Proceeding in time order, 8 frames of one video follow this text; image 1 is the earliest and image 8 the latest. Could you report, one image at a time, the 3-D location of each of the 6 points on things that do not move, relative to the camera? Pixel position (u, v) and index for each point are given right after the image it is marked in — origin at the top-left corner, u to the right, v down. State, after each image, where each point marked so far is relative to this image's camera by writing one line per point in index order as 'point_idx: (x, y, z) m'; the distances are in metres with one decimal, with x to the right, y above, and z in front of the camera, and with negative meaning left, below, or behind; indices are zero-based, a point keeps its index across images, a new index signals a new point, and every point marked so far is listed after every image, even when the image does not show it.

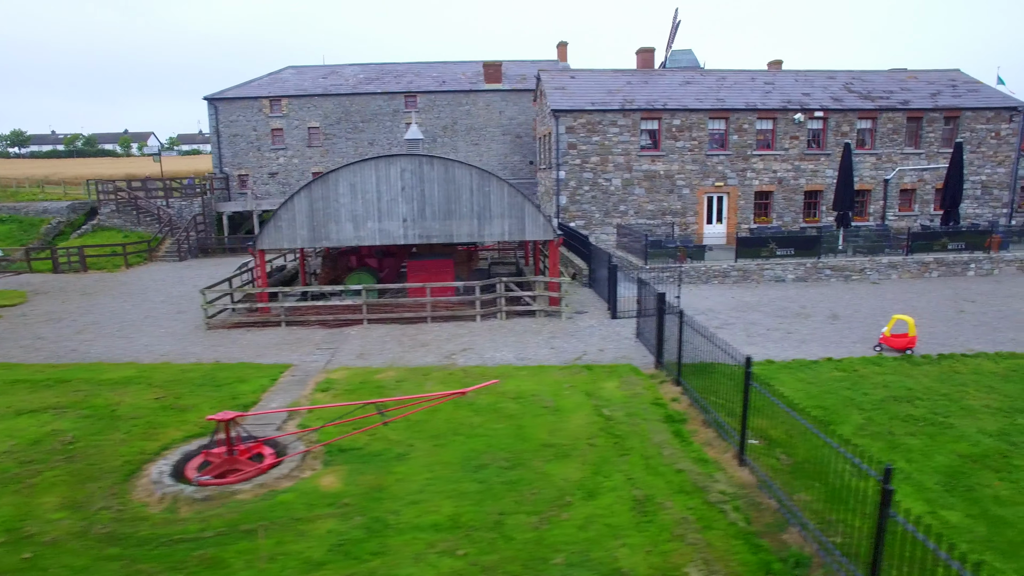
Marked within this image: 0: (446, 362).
0: (-1.5, -1.7, +12.3) m
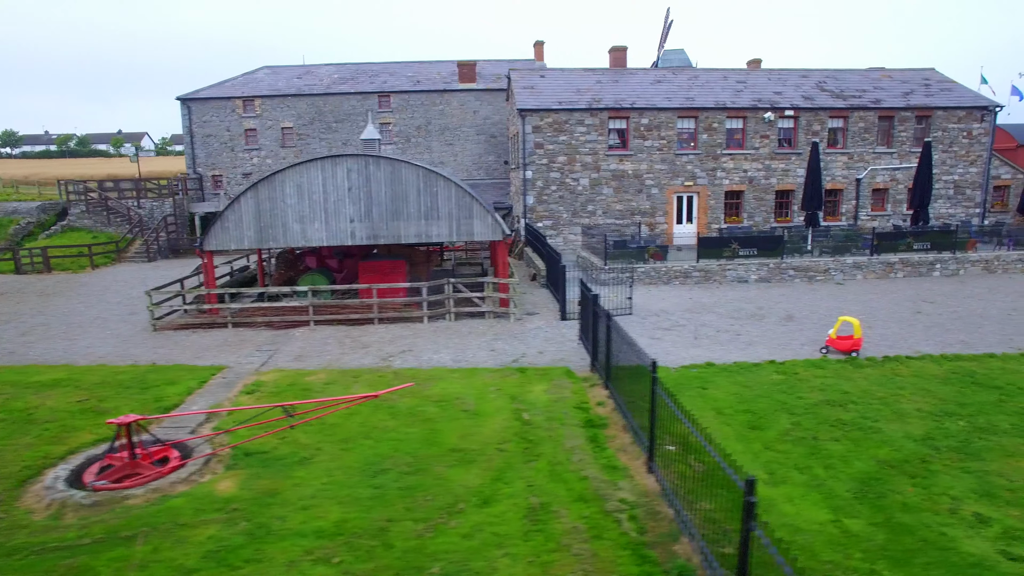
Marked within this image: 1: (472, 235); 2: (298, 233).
0: (-3.0, -1.7, +12.2) m
1: (-1.1, +1.5, +15.1) m
2: (-6.0, +1.5, +14.9) m
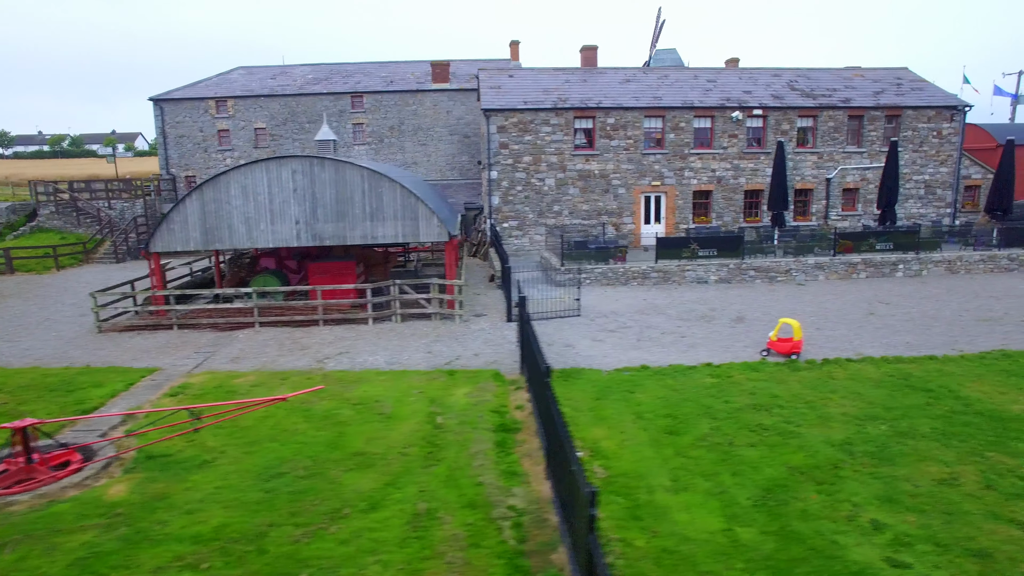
0: (-4.5, -1.8, +12.1) m
1: (-2.6, +1.4, +15.0) m
2: (-7.5, +1.5, +14.9) m
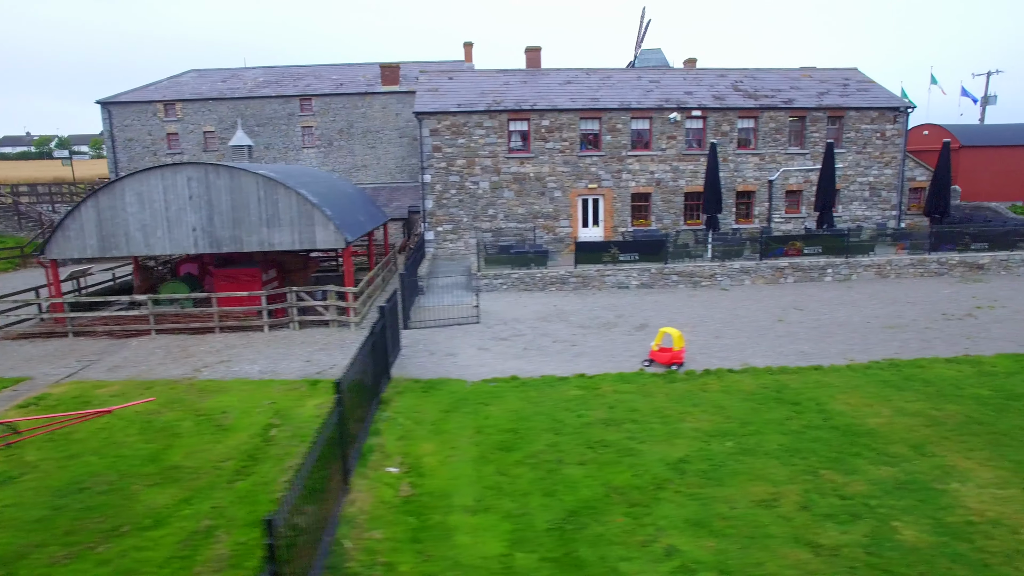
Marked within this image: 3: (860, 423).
0: (-7.3, -2.0, +12.0) m
1: (-5.4, +1.2, +14.8) m
2: (-10.3, +1.3, +14.8) m
3: (+6.4, -2.5, +9.7) m
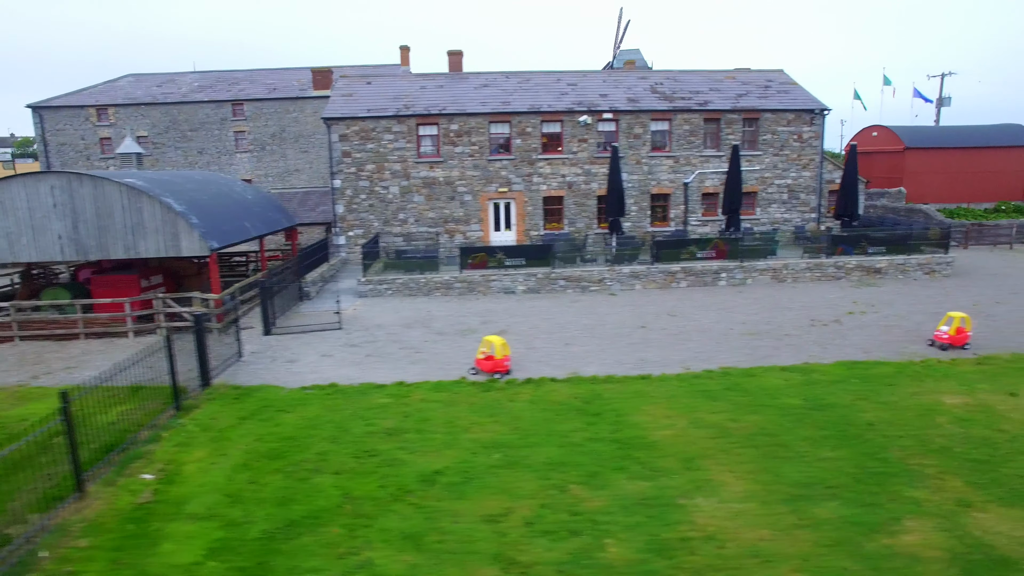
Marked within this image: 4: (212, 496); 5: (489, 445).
0: (-11.2, -2.2, +12.1) m
1: (-9.3, +1.1, +14.9) m
2: (-14.1, +1.1, +14.9) m
3: (+2.4, -2.7, +9.6) m
4: (-4.6, -3.2, +8.1) m
5: (-0.4, -2.8, +9.4) m
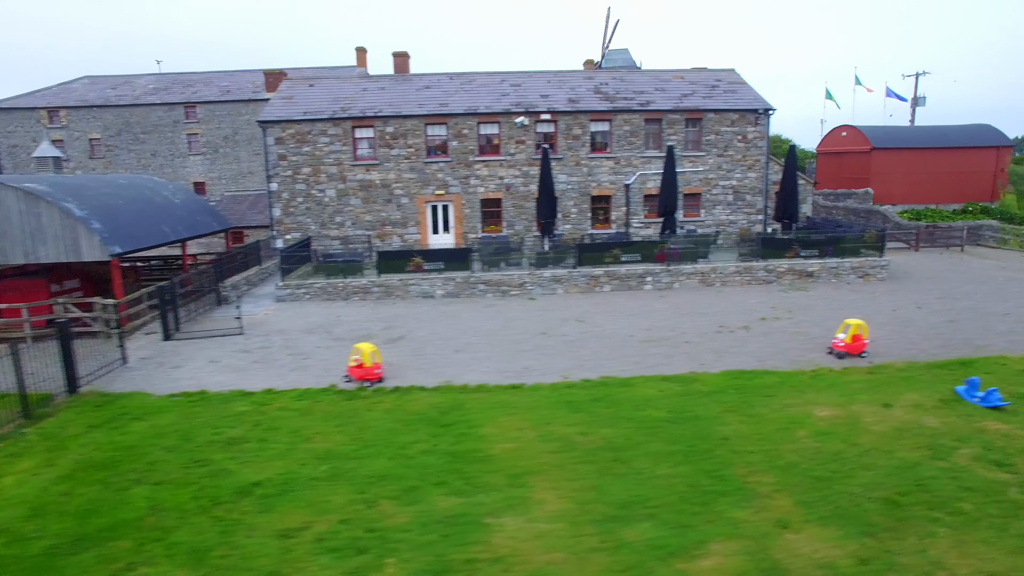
0: (-14.0, -2.3, +12.1) m
1: (-12.0, +0.9, +14.8) m
2: (-16.9, +1.0, +14.9) m
3: (-0.4, -2.8, +9.3) m
4: (-7.4, -3.3, +8.0) m
5: (-3.2, -2.9, +9.2) m
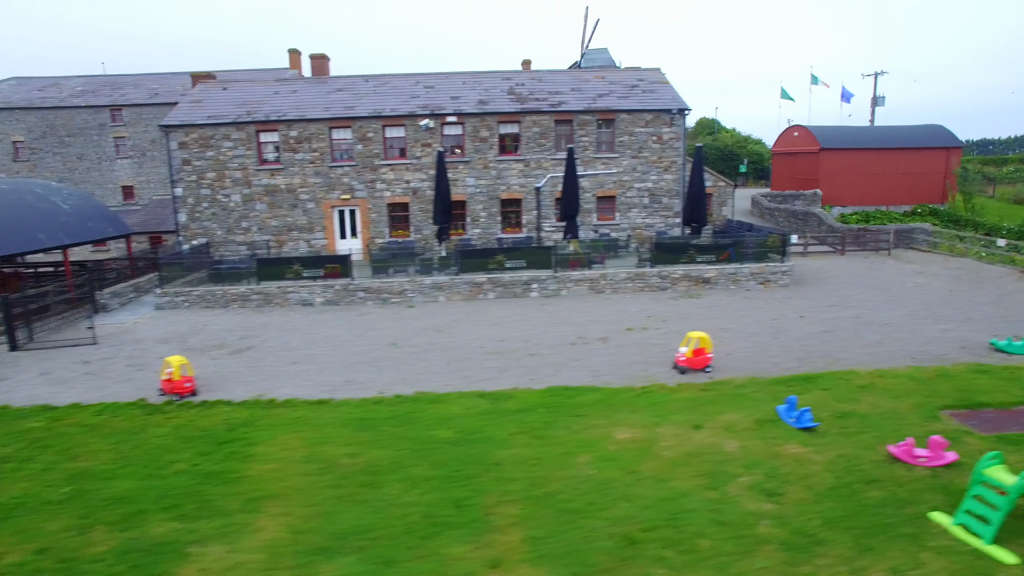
0: (-17.9, -2.5, +11.8) m
1: (-15.9, +0.7, +14.5) m
2: (-20.7, +0.7, +14.7) m
3: (-4.4, -3.0, +8.9) m
4: (-11.4, -3.6, +7.6) m
5: (-7.2, -3.1, +8.8) m
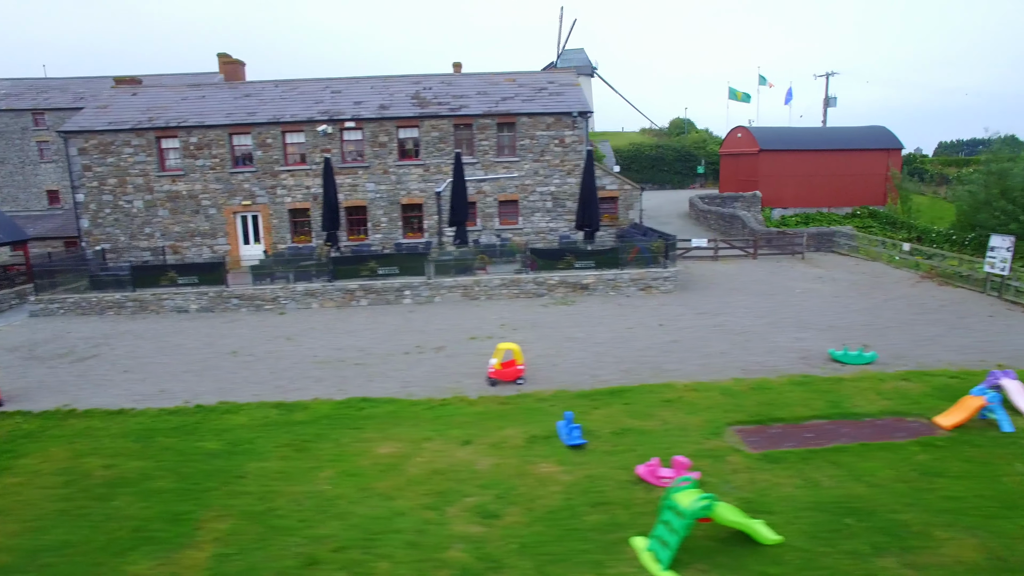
0: (-22.1, -2.8, +11.9) m
1: (-20.0, +0.4, +14.6) m
2: (-24.8, +0.5, +14.8) m
3: (-8.6, -3.2, +8.7) m
4: (-15.6, -3.8, +7.6) m
5: (-11.3, -3.4, +8.7) m
